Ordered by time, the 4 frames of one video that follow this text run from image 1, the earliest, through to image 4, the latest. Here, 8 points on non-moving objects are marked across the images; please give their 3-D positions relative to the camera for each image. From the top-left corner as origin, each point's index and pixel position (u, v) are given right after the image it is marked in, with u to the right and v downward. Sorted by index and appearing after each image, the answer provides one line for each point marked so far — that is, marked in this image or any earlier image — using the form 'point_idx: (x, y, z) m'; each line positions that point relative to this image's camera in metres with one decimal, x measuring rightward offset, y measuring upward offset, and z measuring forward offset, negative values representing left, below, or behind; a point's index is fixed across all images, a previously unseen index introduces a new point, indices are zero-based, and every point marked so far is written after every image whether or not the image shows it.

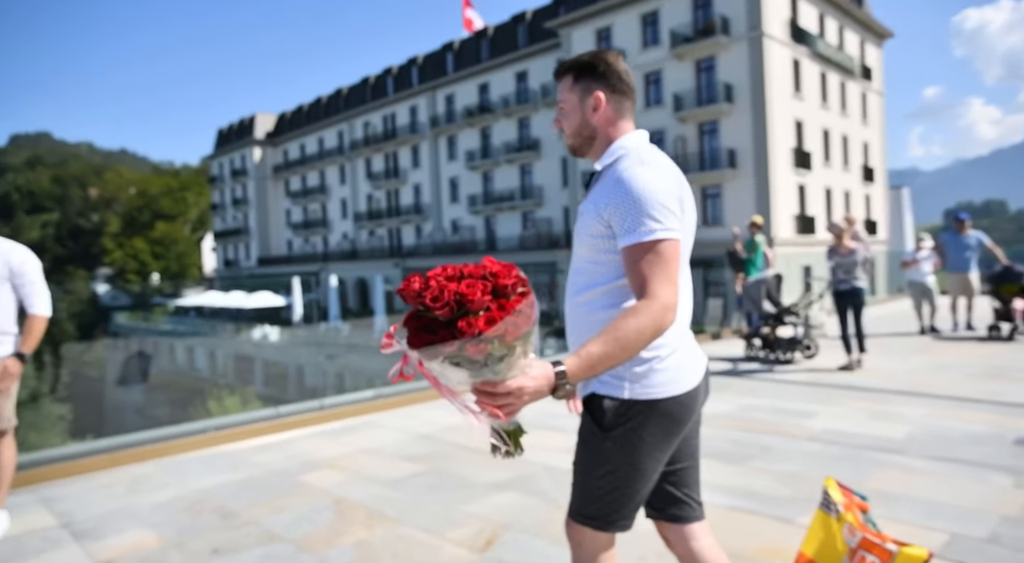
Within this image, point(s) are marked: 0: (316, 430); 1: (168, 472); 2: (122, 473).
0: (-1.7, -1.3, +5.6) m
1: (-2.4, -1.3, +4.4) m
2: (-2.7, -1.4, +4.5) m
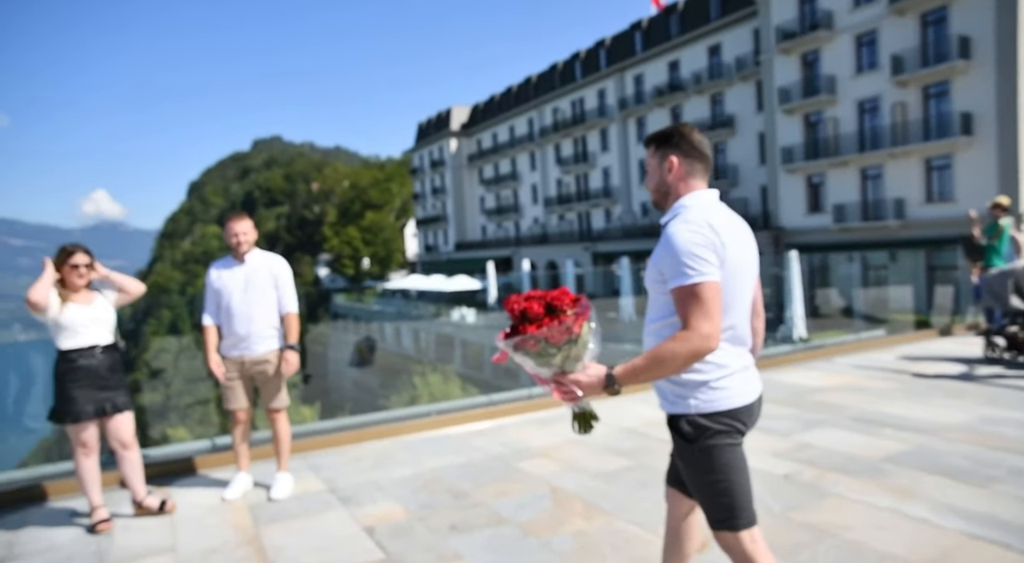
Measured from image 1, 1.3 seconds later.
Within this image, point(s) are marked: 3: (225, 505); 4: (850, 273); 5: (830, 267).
0: (+0.2, -1.3, +6.1) m
1: (-0.8, -1.3, +5.1) m
2: (-1.2, -1.4, +5.2) m
3: (-1.8, -1.4, +4.1) m
4: (+6.4, +0.2, +12.2) m
5: (+6.2, +0.3, +12.4) m
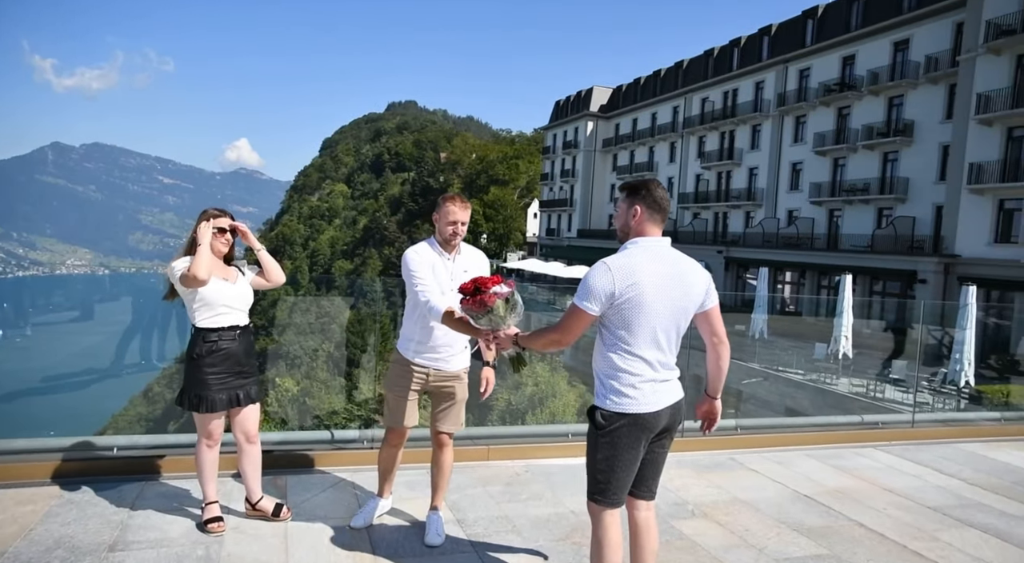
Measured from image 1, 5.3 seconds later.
0: (+1.3, -1.4, +5.2) m
1: (+0.2, -1.4, +4.4) m
2: (-0.1, -1.3, +4.6) m
3: (-1.0, -1.3, +3.6) m
4: (+8.7, -0.7, +10.2) m
5: (+8.5, -0.5, +10.4) m
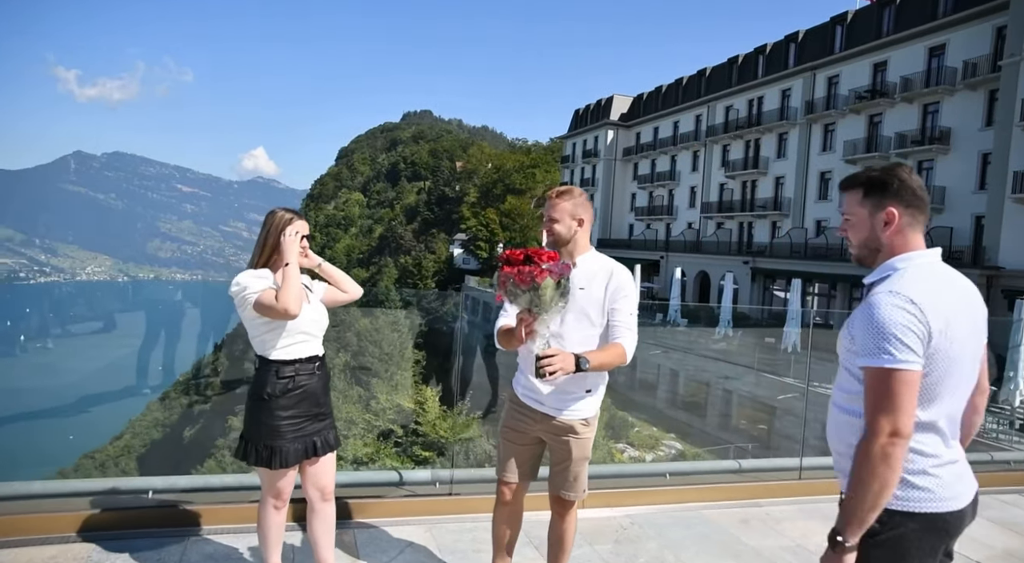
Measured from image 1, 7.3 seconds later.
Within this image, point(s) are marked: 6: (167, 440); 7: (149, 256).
0: (+2.0, -1.5, +4.5) m
1: (+0.8, -1.5, +3.7) m
2: (+0.5, -1.4, +3.9) m
3: (-0.4, -1.4, +2.9) m
4: (+9.3, -0.9, +9.4) m
5: (+9.1, -0.8, +9.7) m
6: (-2.1, -0.9, +3.8) m
7: (-4.3, +0.3, +7.5) m
